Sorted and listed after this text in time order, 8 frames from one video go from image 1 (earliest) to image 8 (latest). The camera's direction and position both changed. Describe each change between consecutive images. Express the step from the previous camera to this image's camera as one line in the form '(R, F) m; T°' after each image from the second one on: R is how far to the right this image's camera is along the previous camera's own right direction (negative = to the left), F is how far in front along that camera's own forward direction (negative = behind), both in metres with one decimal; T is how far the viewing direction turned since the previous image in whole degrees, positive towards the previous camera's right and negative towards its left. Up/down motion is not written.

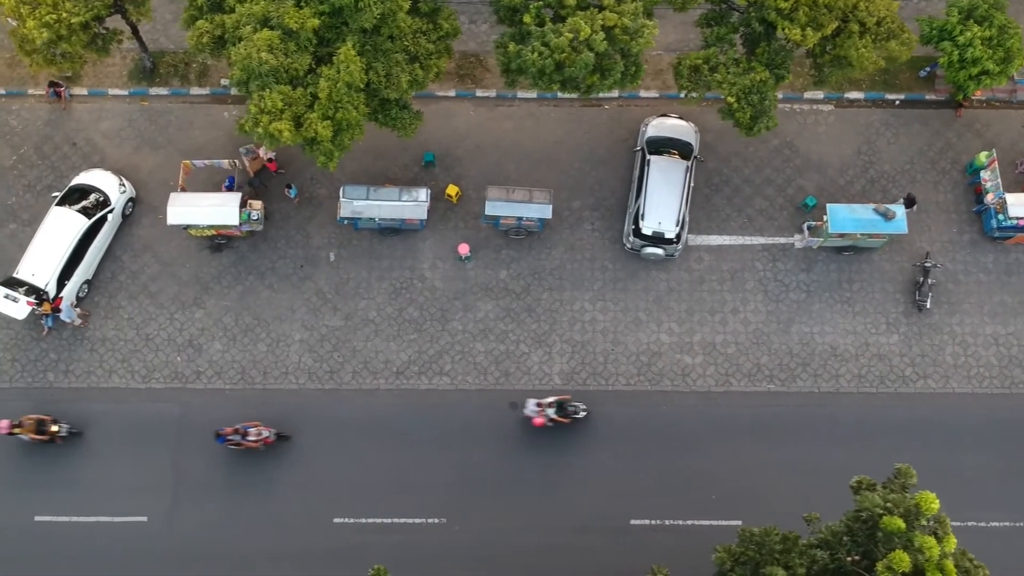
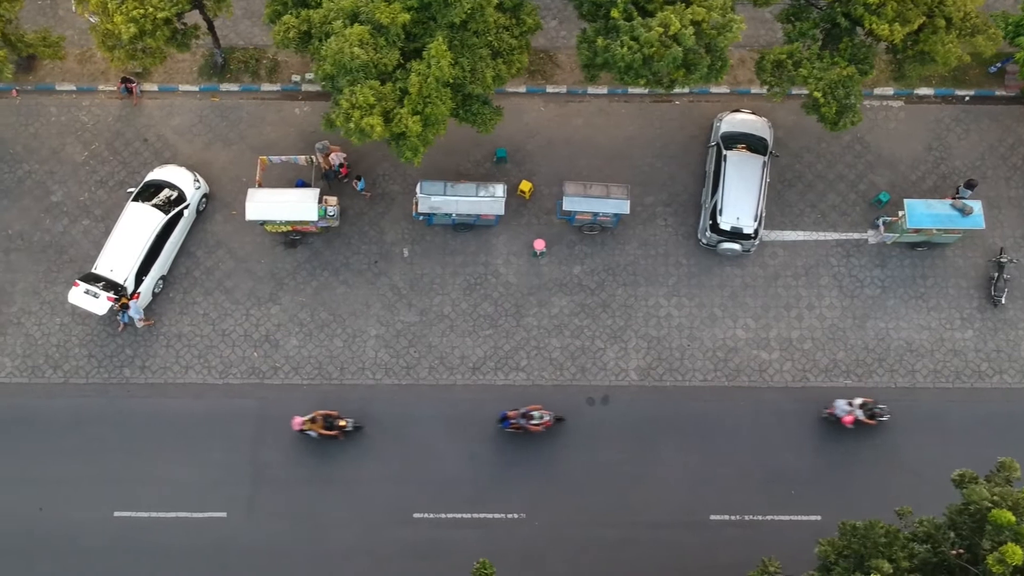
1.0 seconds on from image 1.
(-2.1, 0.0) m; 0°
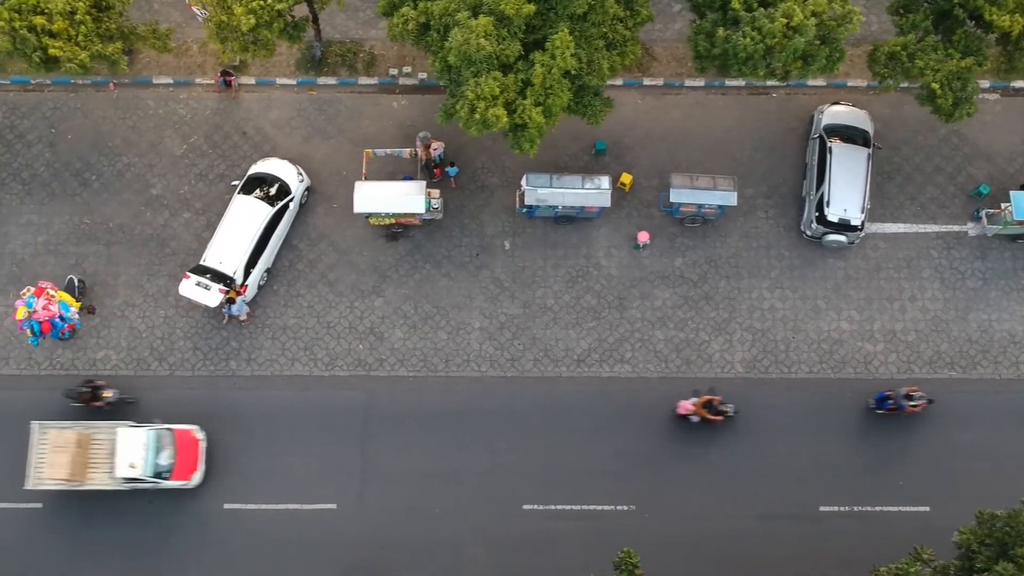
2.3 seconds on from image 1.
(-2.9, 0.0) m; 0°
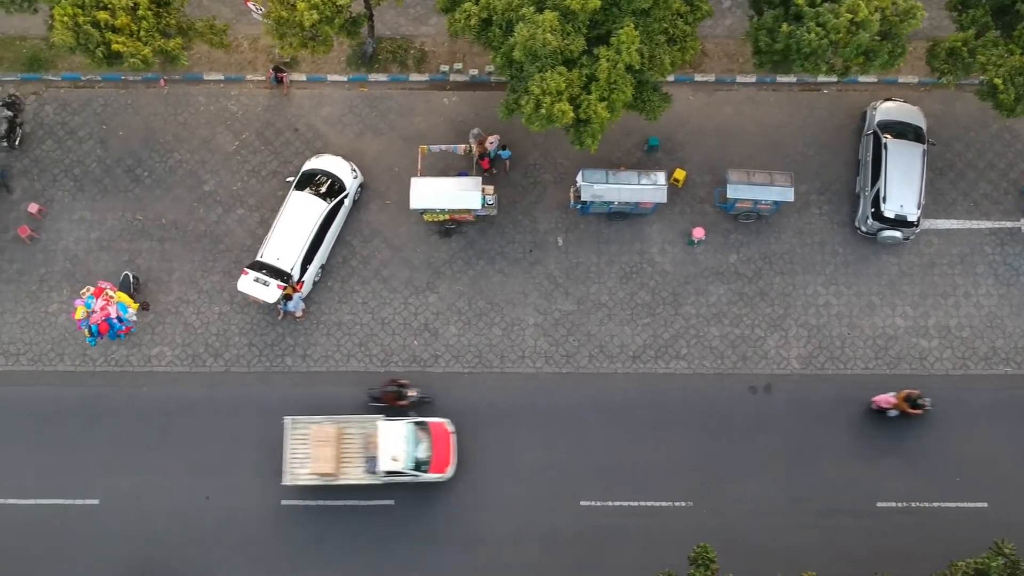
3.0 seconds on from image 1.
(-1.5, 0.0) m; 0°
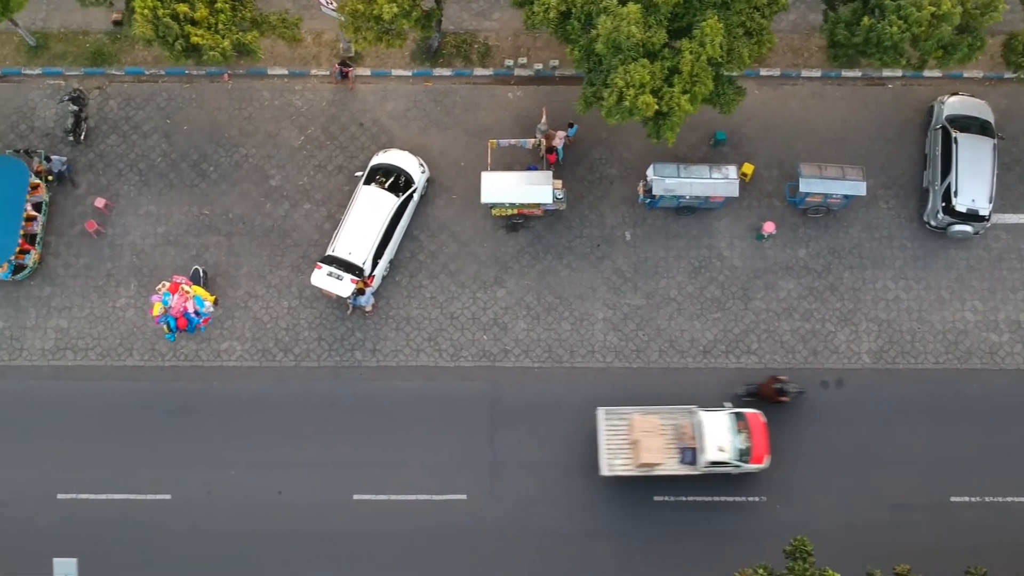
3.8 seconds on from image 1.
(-1.9, 0.0) m; 0°
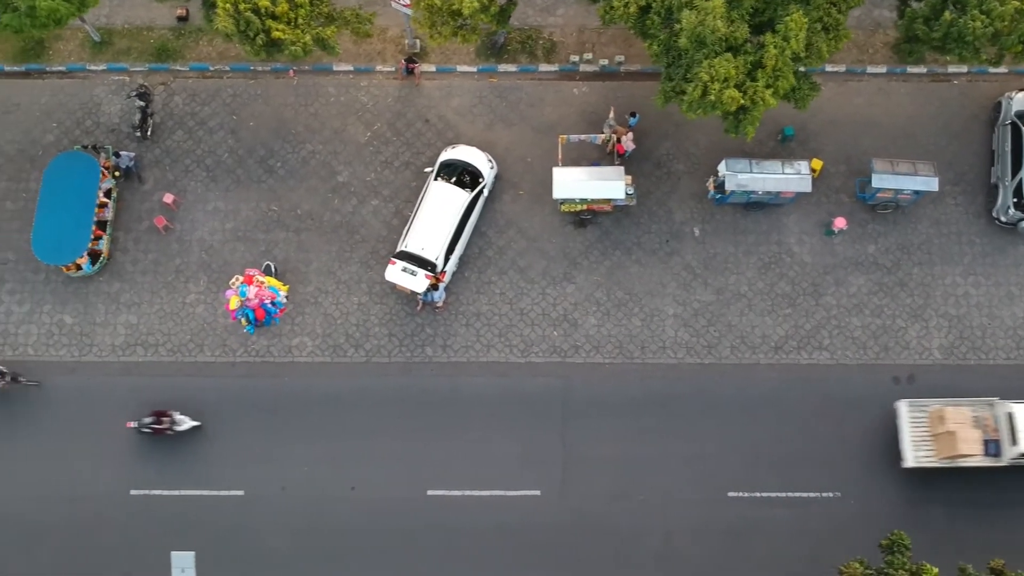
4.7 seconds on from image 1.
(-1.9, 0.0) m; 0°
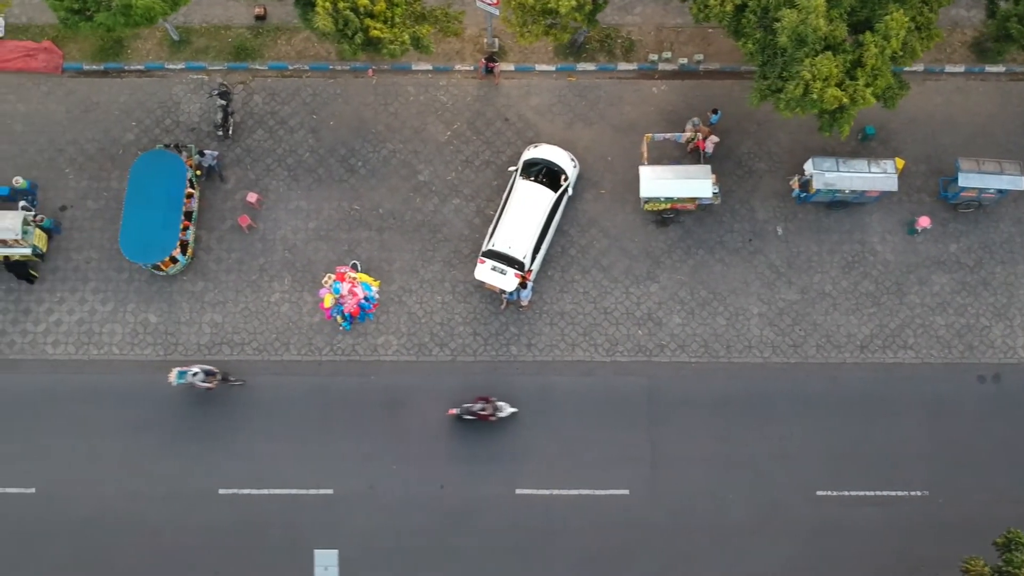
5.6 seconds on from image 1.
(-2.3, 0.0) m; 0°
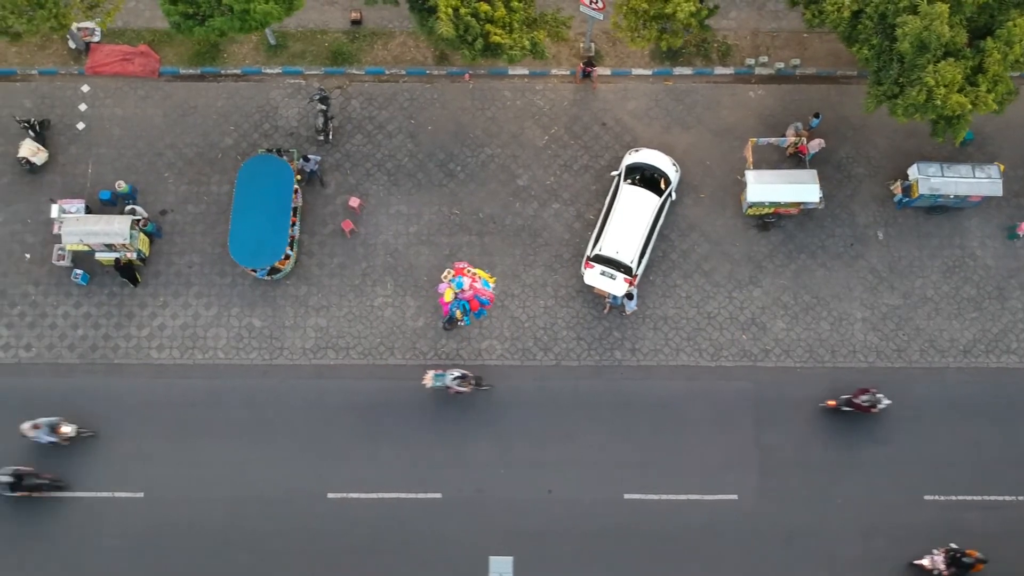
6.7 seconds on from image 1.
(-2.8, 0.0) m; 0°
